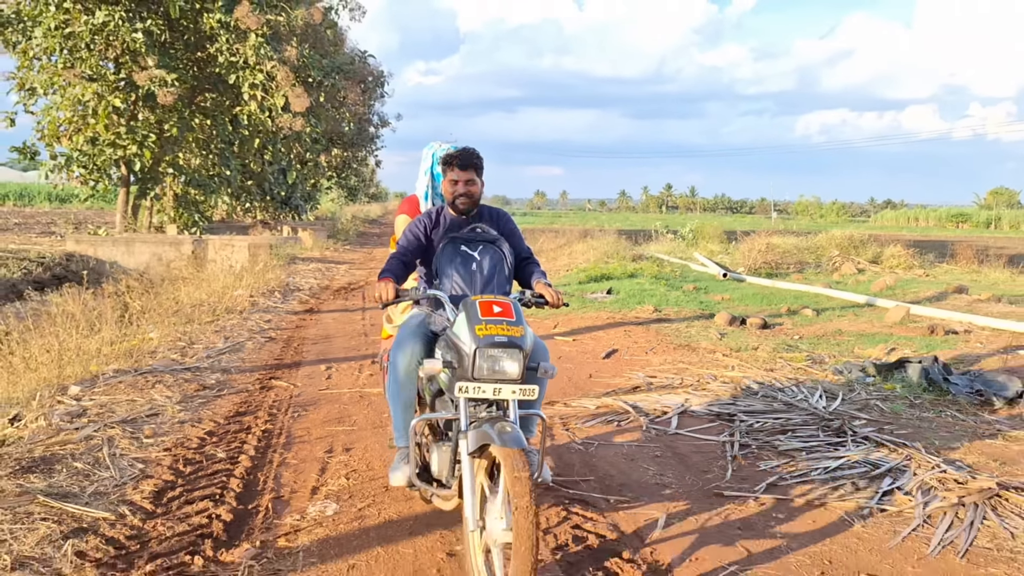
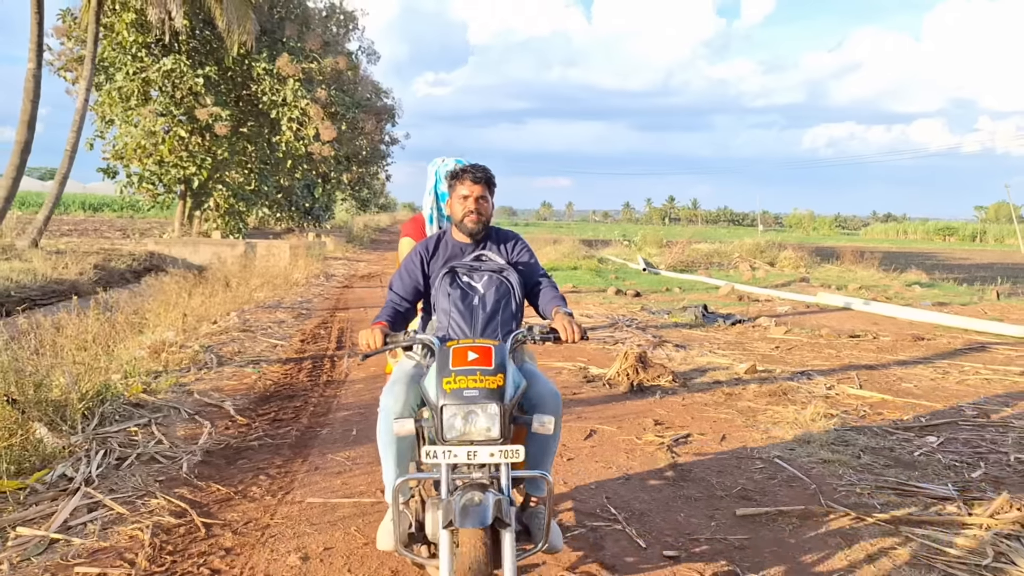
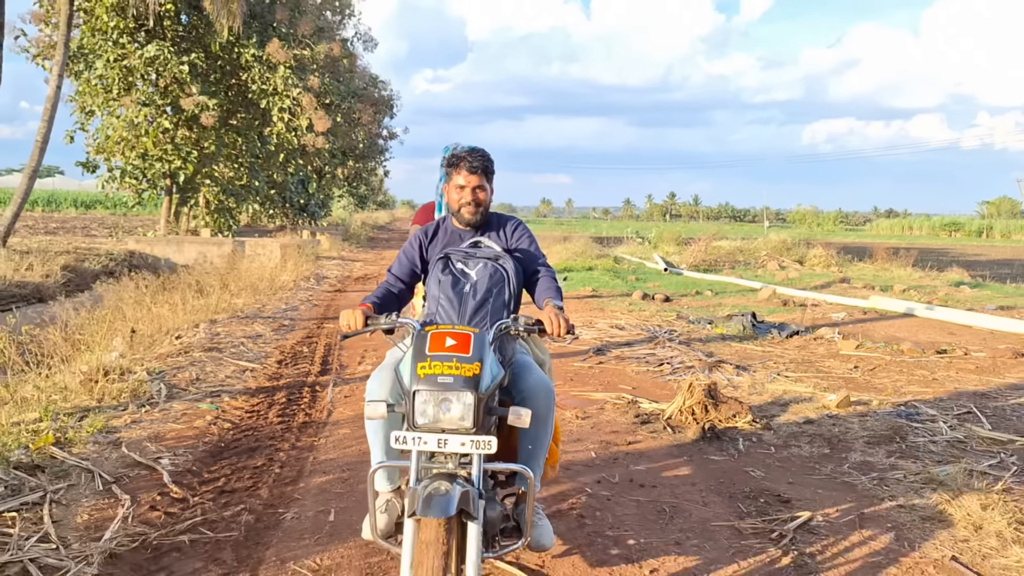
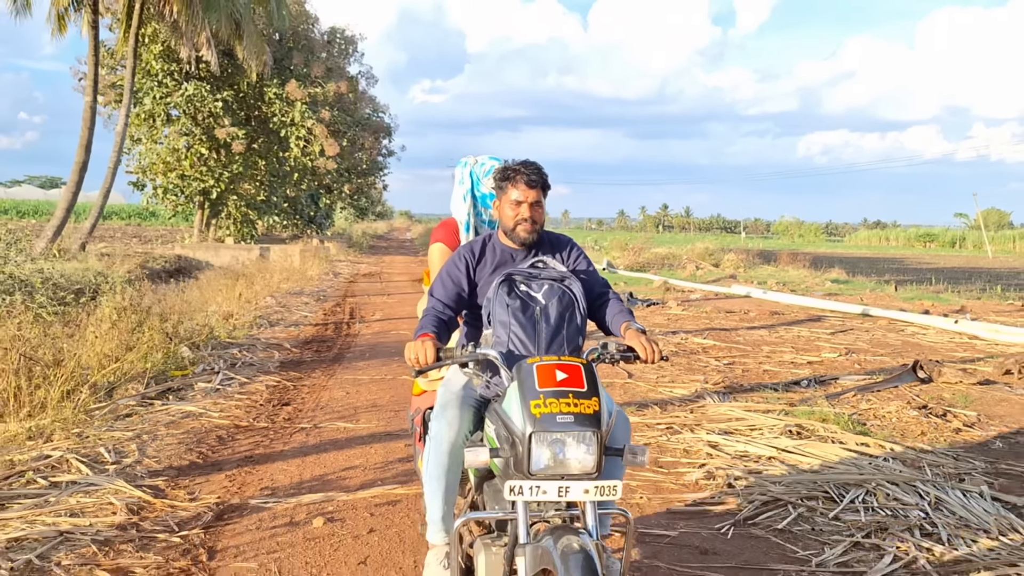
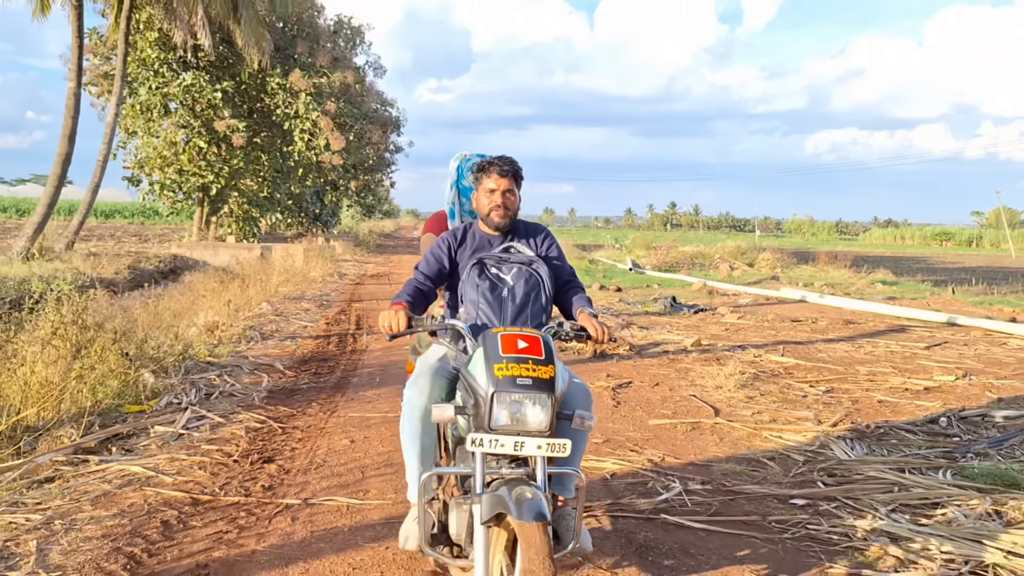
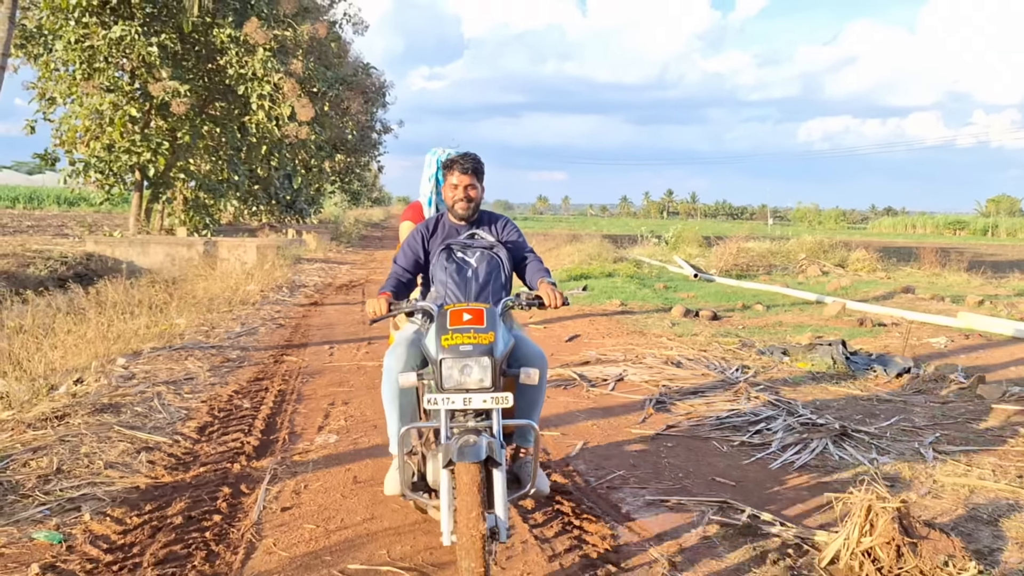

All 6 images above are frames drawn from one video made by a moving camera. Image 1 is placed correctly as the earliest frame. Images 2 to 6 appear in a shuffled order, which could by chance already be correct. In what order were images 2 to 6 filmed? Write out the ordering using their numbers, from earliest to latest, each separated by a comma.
6, 3, 2, 5, 4
